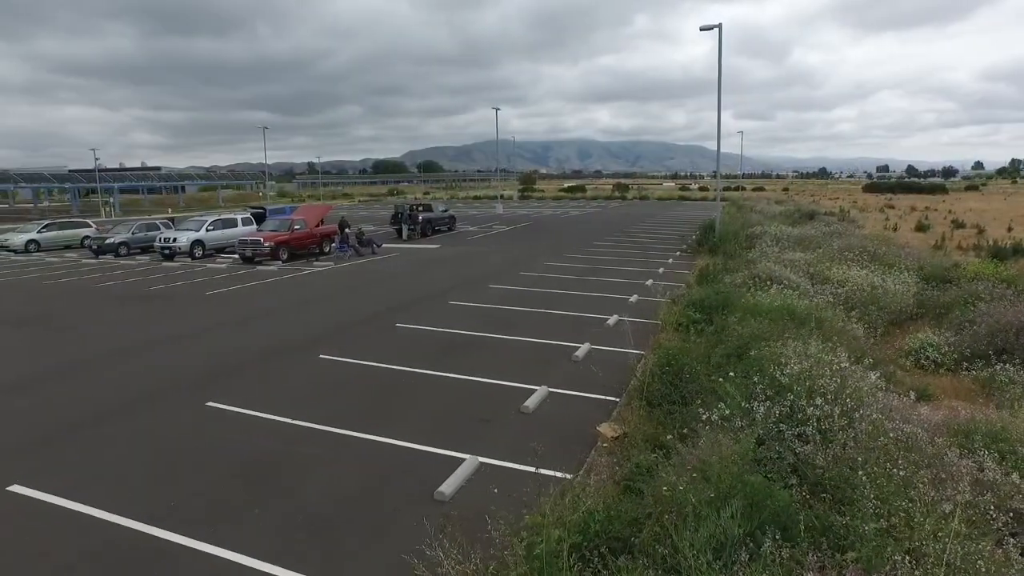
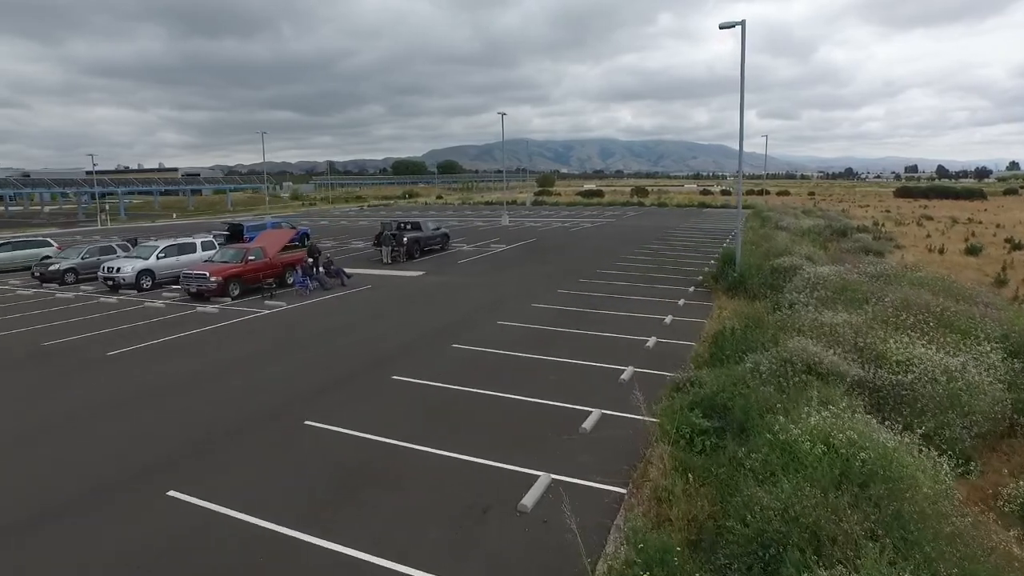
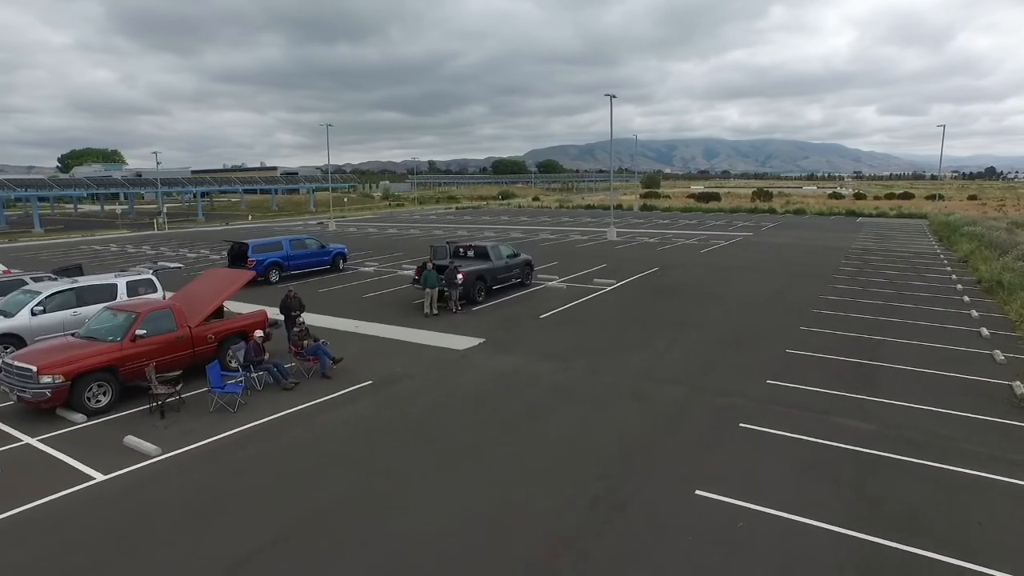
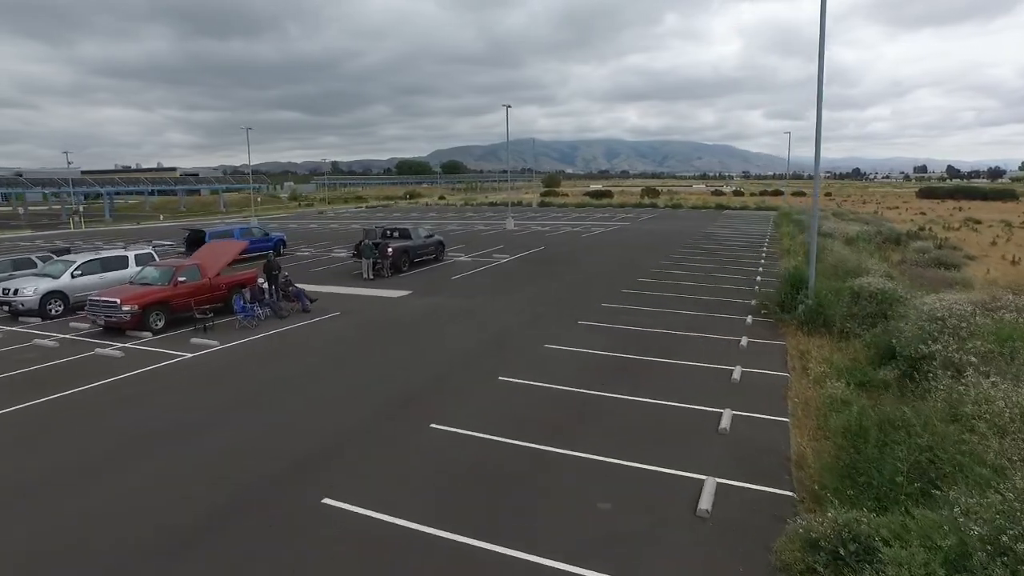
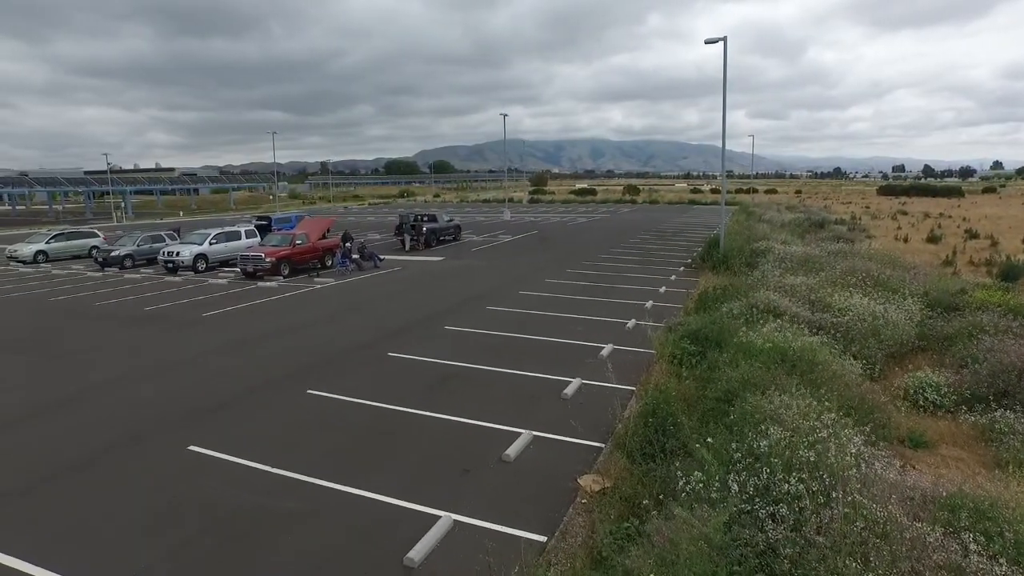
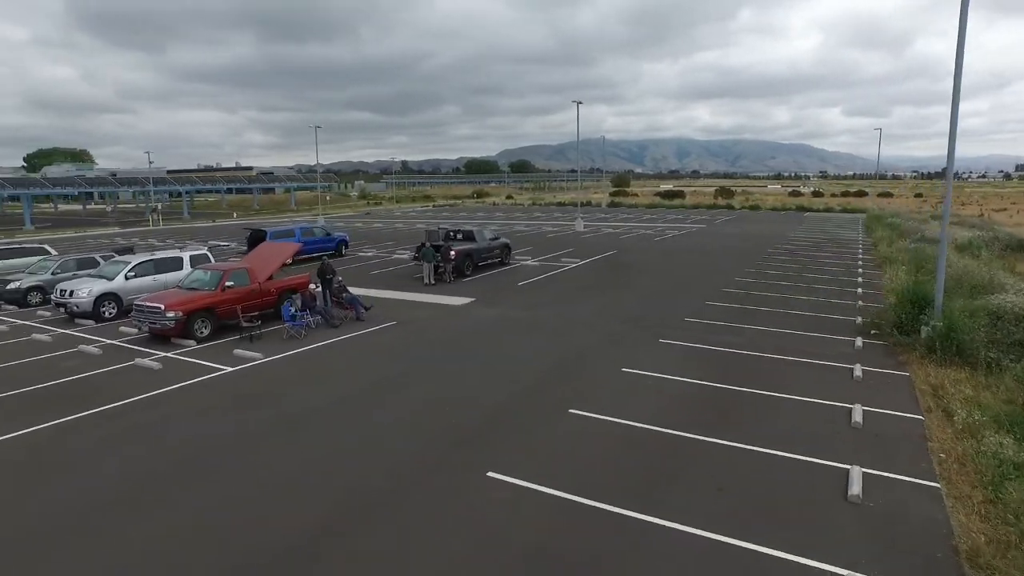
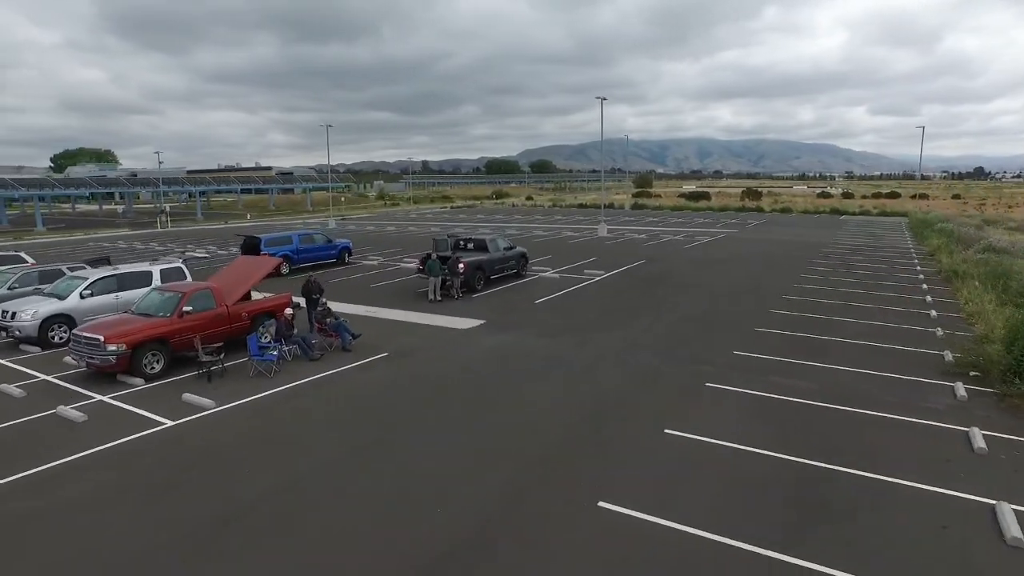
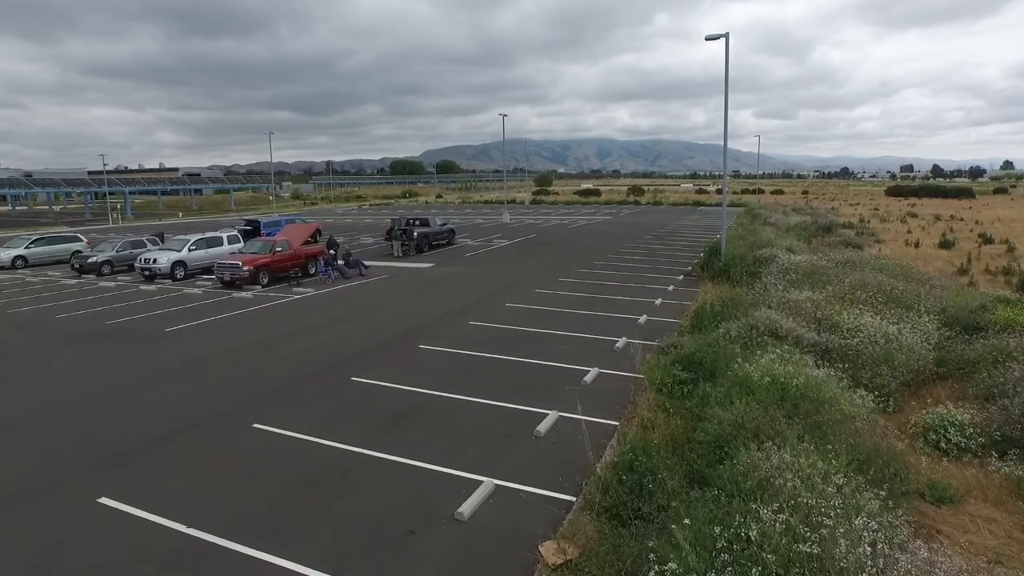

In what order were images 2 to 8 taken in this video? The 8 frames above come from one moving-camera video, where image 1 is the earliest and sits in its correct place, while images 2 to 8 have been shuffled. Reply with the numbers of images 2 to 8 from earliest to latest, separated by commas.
5, 8, 2, 4, 6, 7, 3
